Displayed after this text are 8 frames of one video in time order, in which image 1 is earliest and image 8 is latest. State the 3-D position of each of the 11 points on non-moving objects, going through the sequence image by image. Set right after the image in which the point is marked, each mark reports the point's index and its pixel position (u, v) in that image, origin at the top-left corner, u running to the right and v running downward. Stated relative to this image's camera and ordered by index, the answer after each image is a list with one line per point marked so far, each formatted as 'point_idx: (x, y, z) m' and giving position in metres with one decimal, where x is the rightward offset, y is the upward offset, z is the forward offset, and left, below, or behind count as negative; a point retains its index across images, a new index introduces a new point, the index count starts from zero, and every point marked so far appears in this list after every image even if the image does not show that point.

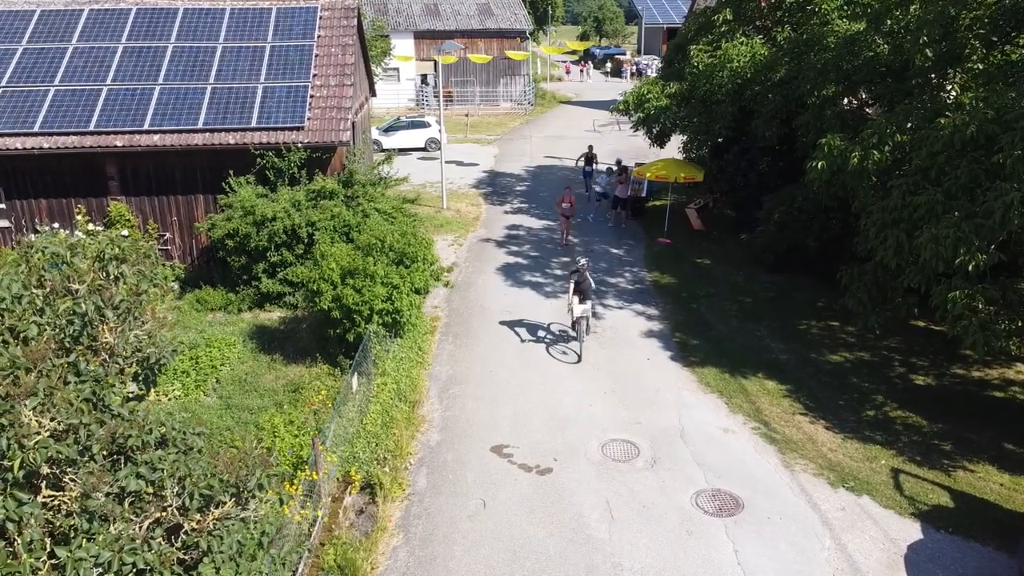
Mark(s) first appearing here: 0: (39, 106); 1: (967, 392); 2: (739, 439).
0: (-7.2, +2.8, +13.9) m
1: (+5.6, -1.3, +11.3) m
2: (+2.5, -1.7, +10.1) m
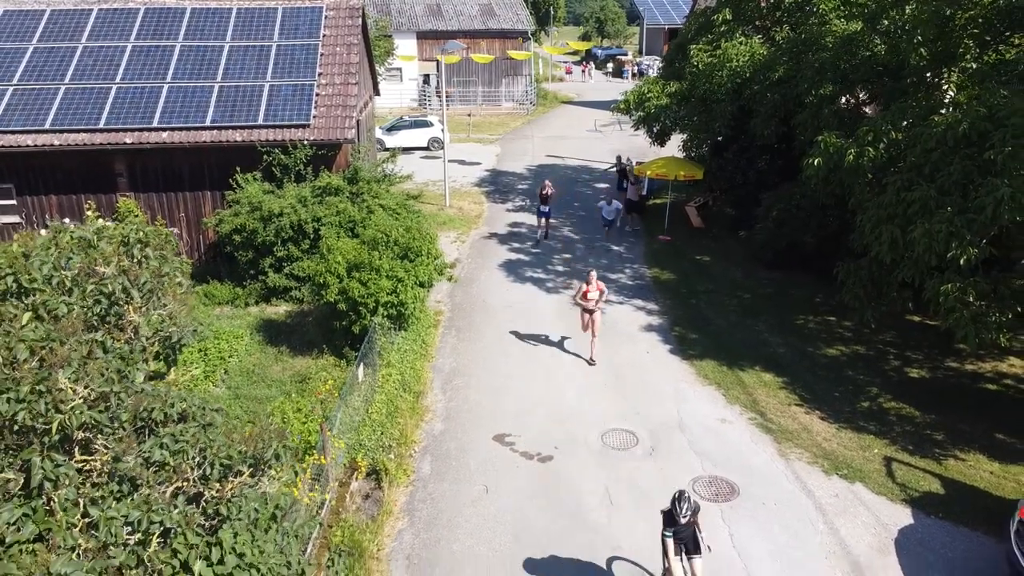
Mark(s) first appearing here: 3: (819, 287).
0: (-7.2, +2.9, +14.2) m
1: (+5.7, -1.2, +11.5) m
2: (+2.5, -1.6, +10.3) m
3: (+5.1, 0.0, +15.1) m
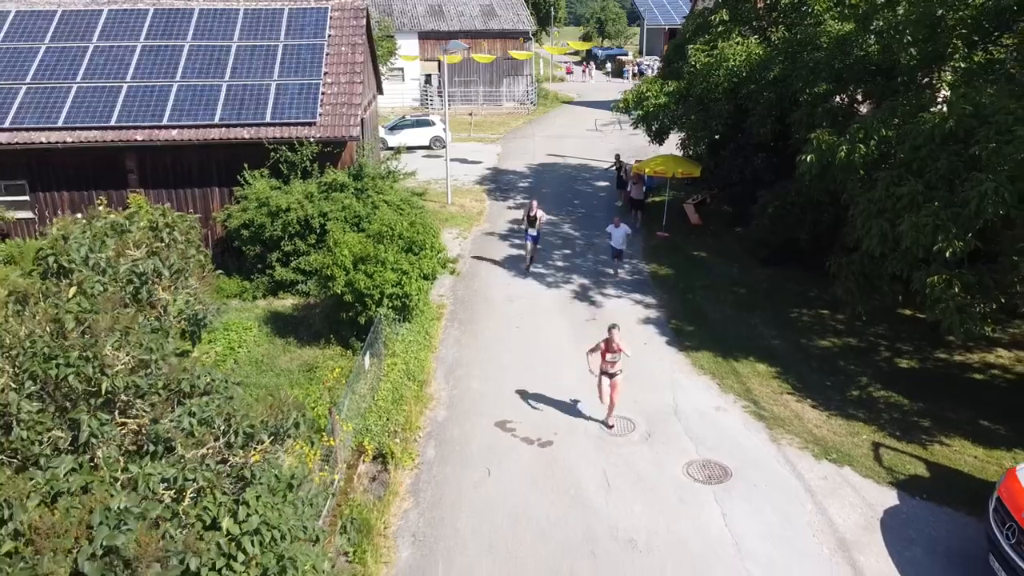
0: (-7.2, +3.0, +14.5) m
1: (+5.7, -1.1, +11.8) m
2: (+2.5, -1.5, +10.7) m
3: (+5.1, +0.1, +15.4) m
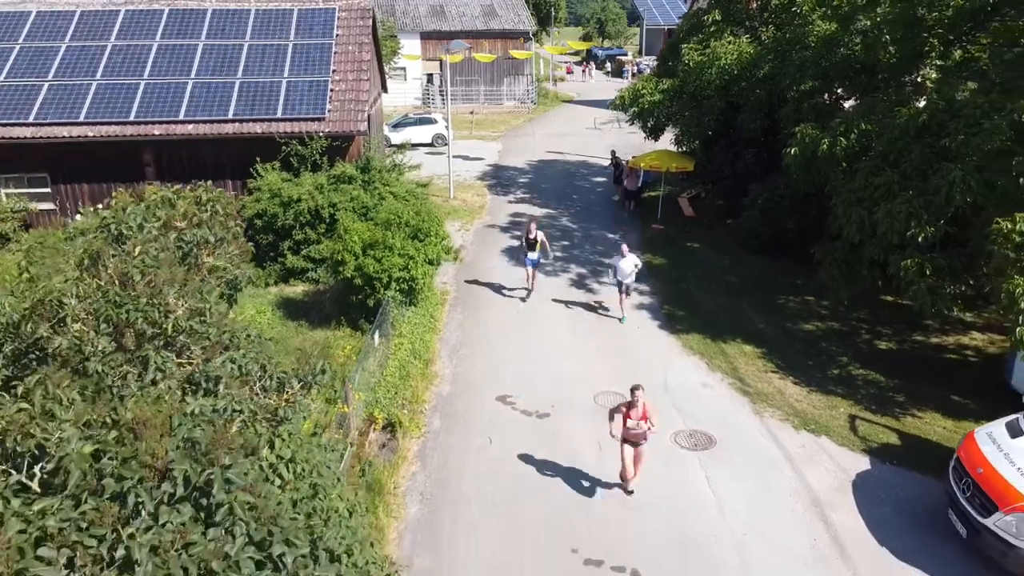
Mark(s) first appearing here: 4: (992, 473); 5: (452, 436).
0: (-7.2, +3.2, +15.2) m
1: (+5.7, -0.9, +12.5) m
2: (+2.5, -1.3, +11.3) m
3: (+5.1, +0.3, +16.1) m
4: (+4.1, -1.6, +7.8) m
5: (-0.7, -1.6, +10.0) m
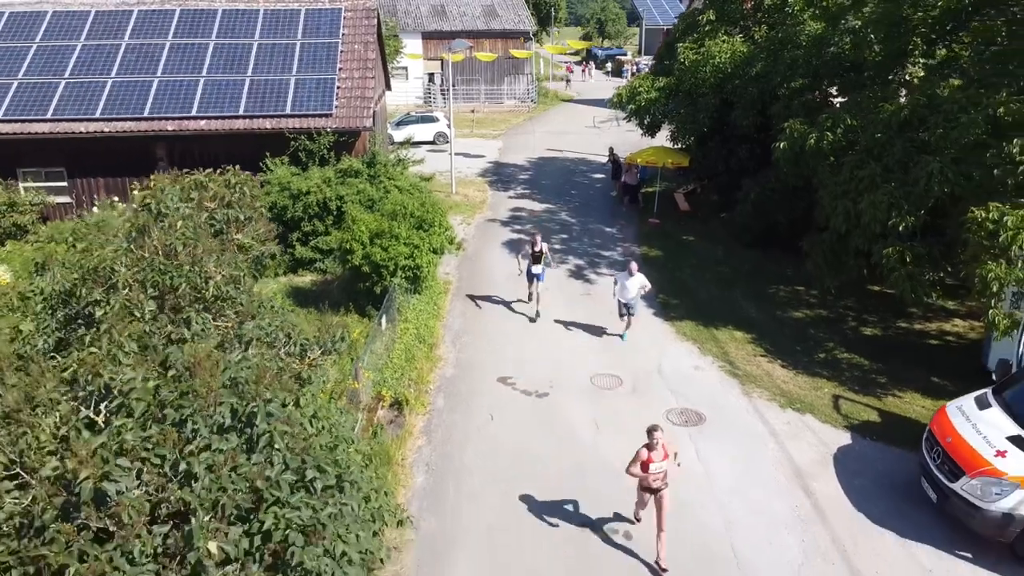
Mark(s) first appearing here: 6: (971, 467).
0: (-7.2, +3.3, +15.8) m
1: (+5.7, -0.8, +13.1) m
2: (+2.5, -1.1, +11.9) m
3: (+5.2, +0.5, +16.7) m
4: (+4.1, -1.4, +8.3) m
5: (-0.7, -1.5, +10.6) m
6: (+4.0, -1.6, +8.0) m
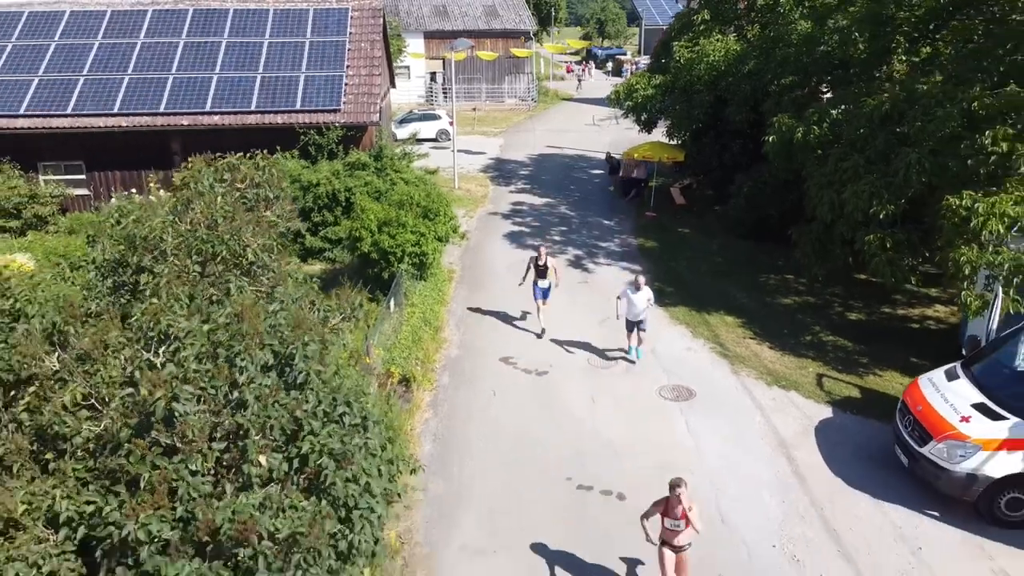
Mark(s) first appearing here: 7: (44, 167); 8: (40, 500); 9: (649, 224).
0: (-7.1, +3.5, +16.4) m
1: (+5.7, -0.6, +13.7) m
2: (+2.6, -0.9, +12.5) m
3: (+5.2, +0.7, +17.3) m
4: (+4.1, -1.2, +9.0) m
5: (-0.6, -1.3, +11.2) m
6: (+4.0, -1.4, +8.6) m
7: (-8.6, +2.2, +16.6) m
8: (-2.2, -1.0, +4.2) m
9: (+3.0, +1.4, +19.6) m
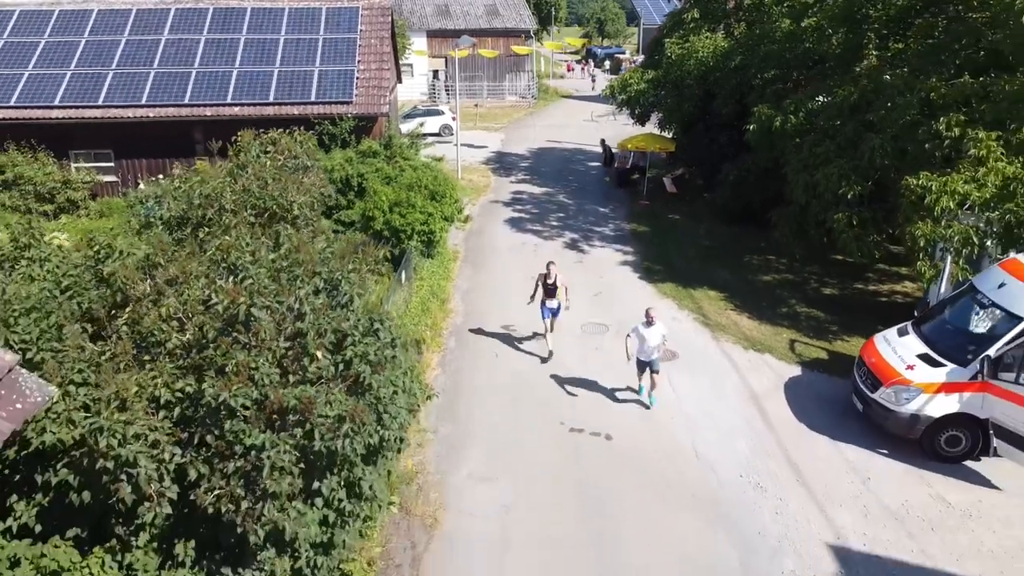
0: (-7.1, +3.9, +17.6) m
1: (+5.7, -0.2, +14.9) m
2: (+2.6, -0.5, +13.7) m
3: (+5.2, +1.1, +18.5) m
4: (+4.1, -0.8, +10.1) m
5: (-0.6, -0.9, +12.4) m
6: (+4.0, -1.0, +9.8) m
7: (-8.5, +2.6, +17.8) m
8: (-2.2, -0.6, +5.4) m
9: (+3.0, +1.8, +20.8) m
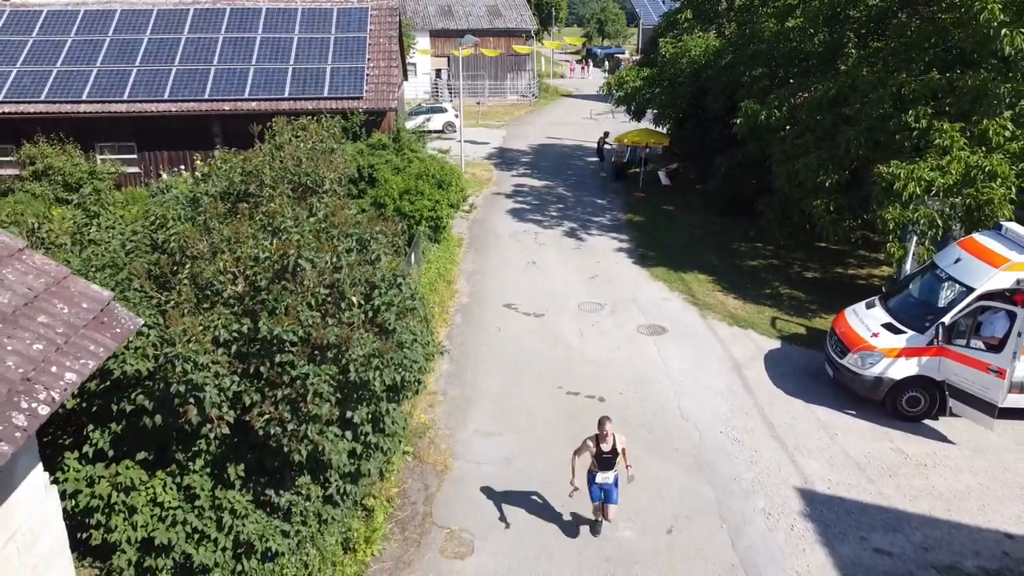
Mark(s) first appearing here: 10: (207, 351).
0: (-7.1, +4.2, +18.6) m
1: (+5.7, +0.1, +15.9) m
2: (+2.6, -0.2, +14.7) m
3: (+5.2, +1.3, +19.5) m
4: (+4.1, -0.5, +11.1) m
5: (-0.6, -0.6, +13.4) m
6: (+4.1, -0.7, +10.8) m
7: (-8.5, +2.9, +18.8) m
8: (-2.2, -0.3, +6.4) m
9: (+3.0, +2.1, +21.8) m
10: (-2.1, -0.4, +6.3) m
